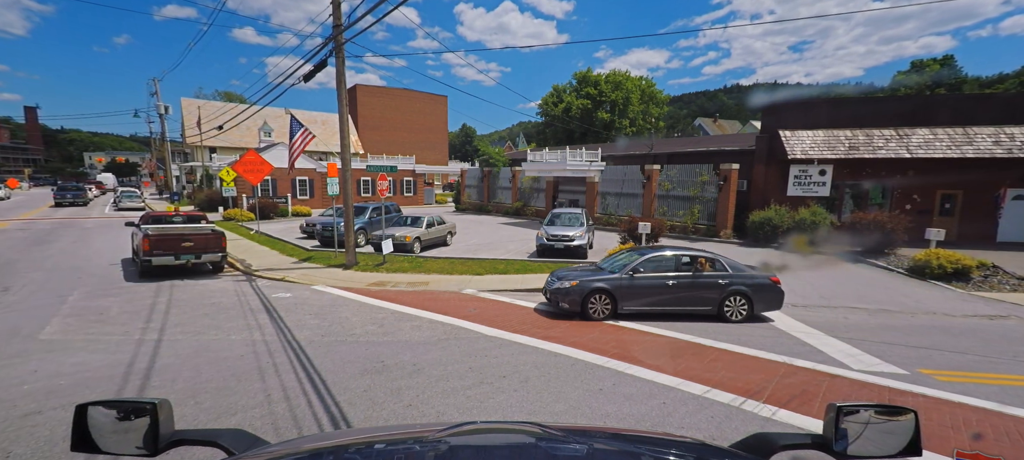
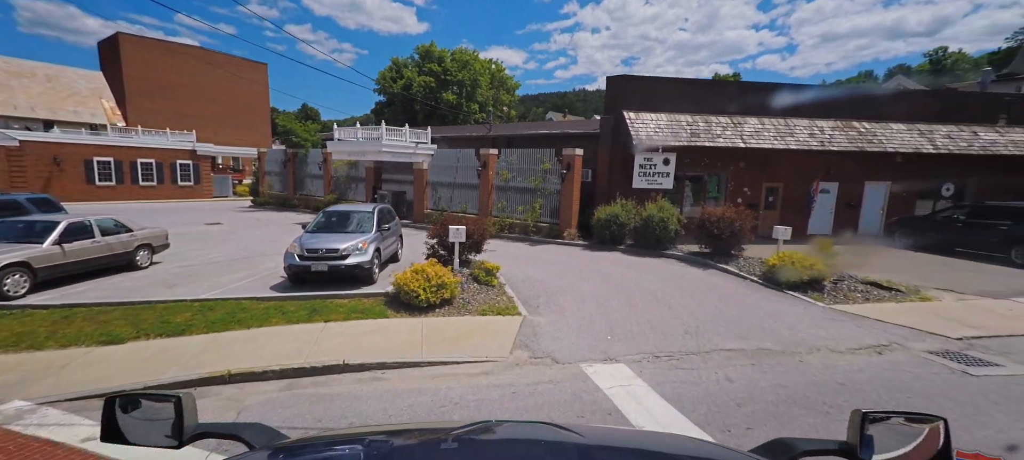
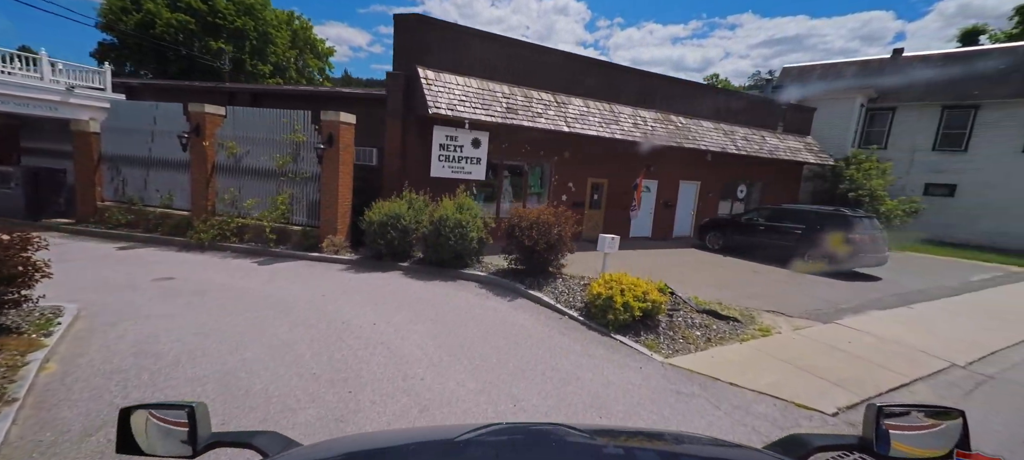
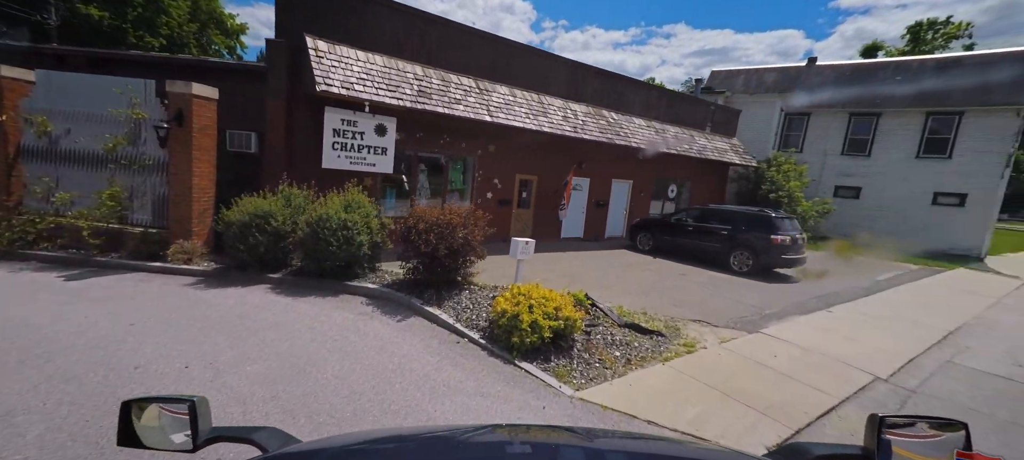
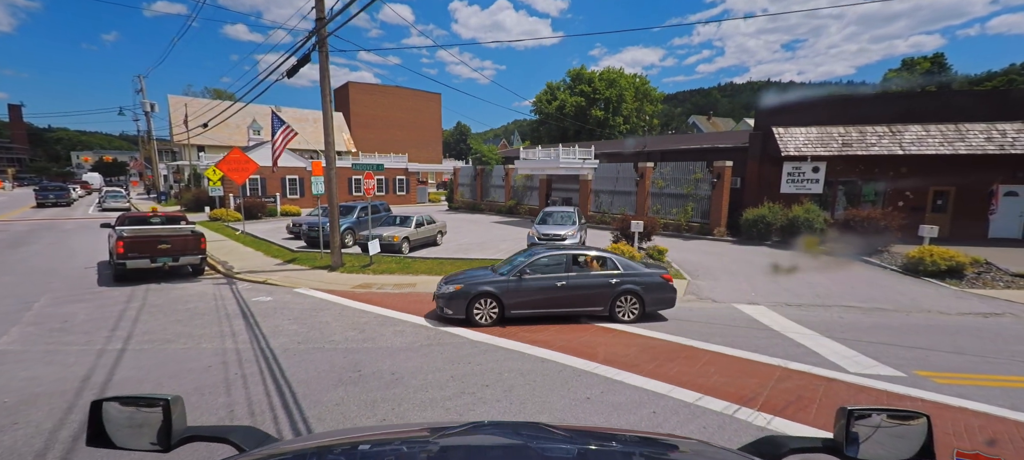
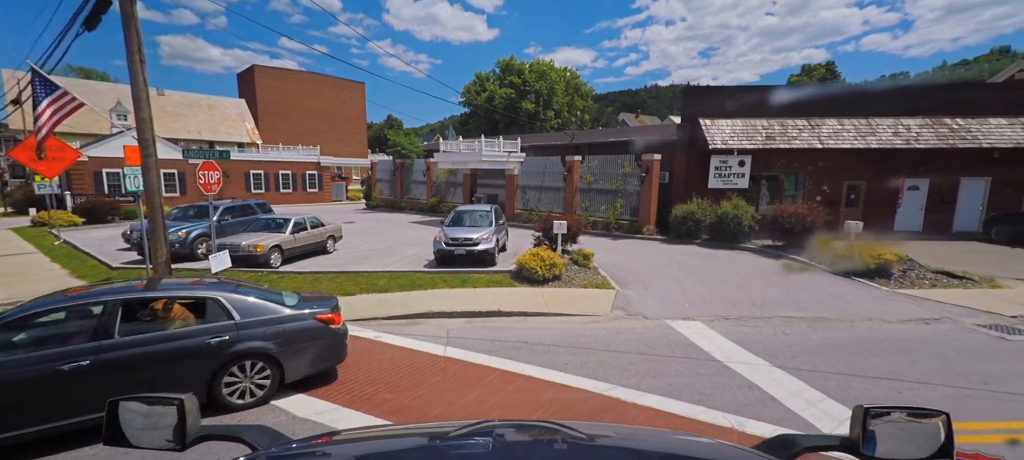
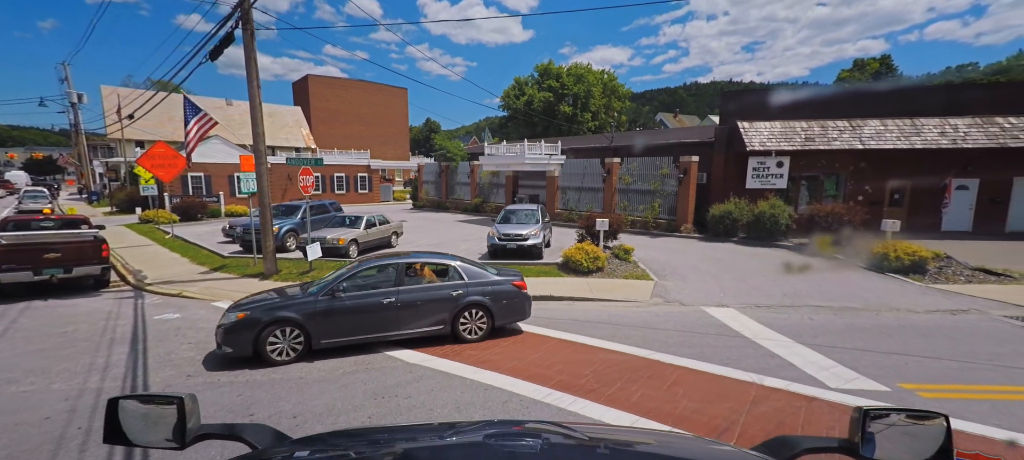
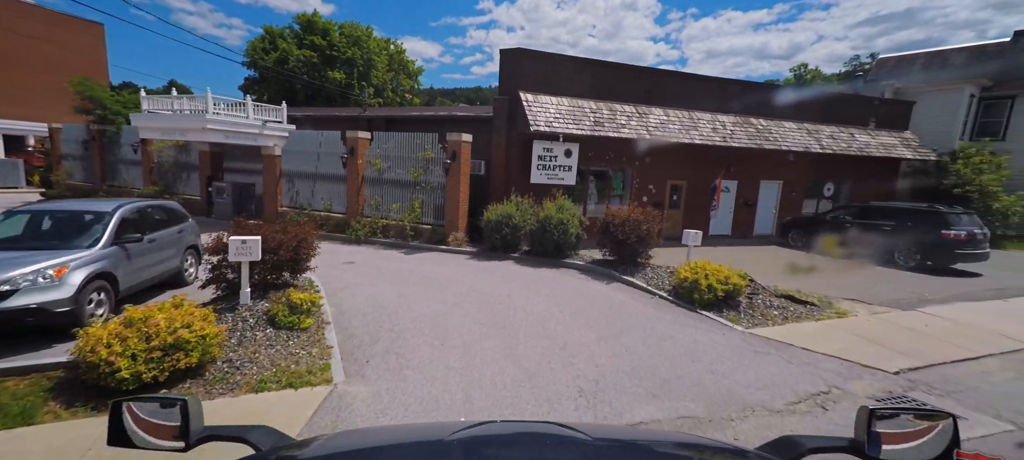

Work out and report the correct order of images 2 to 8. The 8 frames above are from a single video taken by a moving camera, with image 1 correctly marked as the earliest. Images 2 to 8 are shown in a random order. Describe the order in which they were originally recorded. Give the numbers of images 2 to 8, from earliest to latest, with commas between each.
5, 7, 6, 2, 8, 3, 4
